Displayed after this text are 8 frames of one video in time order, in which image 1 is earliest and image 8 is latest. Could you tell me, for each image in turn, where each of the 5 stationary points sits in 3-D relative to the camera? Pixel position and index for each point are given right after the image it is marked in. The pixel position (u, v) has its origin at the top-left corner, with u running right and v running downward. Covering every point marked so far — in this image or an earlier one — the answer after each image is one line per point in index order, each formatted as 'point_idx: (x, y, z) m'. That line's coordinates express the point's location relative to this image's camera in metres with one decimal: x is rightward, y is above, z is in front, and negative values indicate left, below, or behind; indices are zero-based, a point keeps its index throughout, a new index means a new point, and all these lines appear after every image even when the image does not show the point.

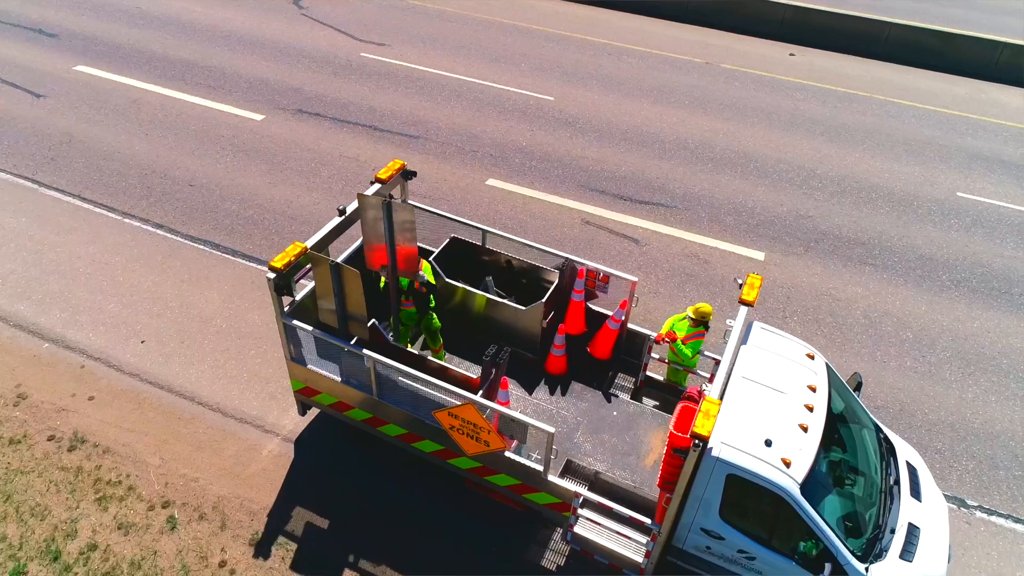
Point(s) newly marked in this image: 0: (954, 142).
0: (+7.2, +2.4, +11.6) m
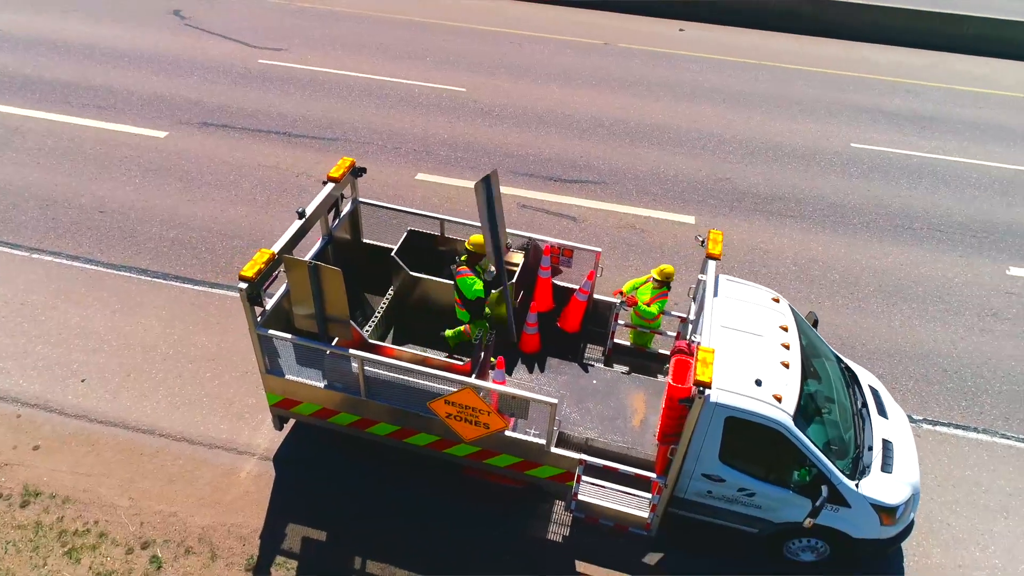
0: (+5.8, +3.3, +12.5) m
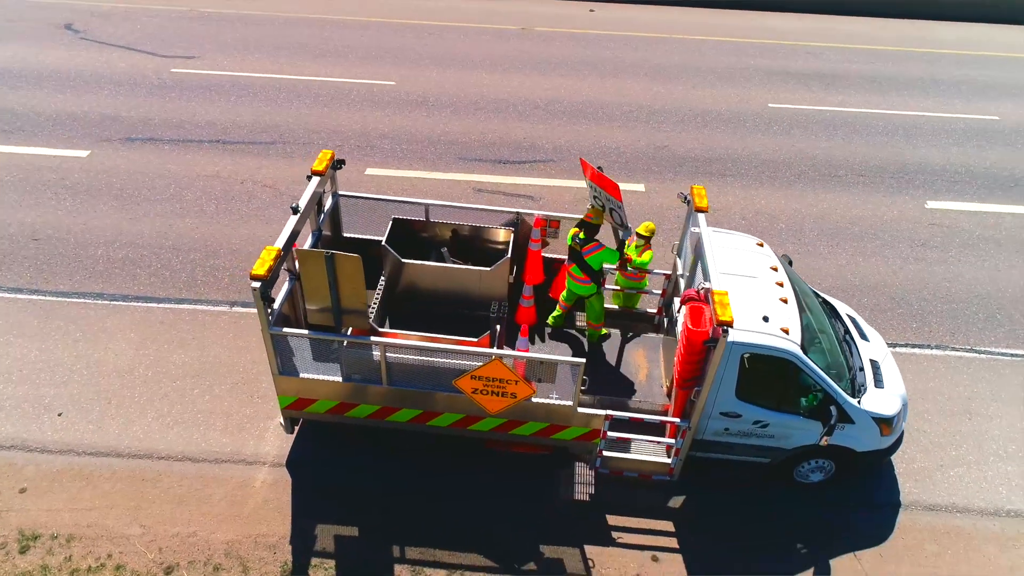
0: (+4.4, +4.2, +13.3) m
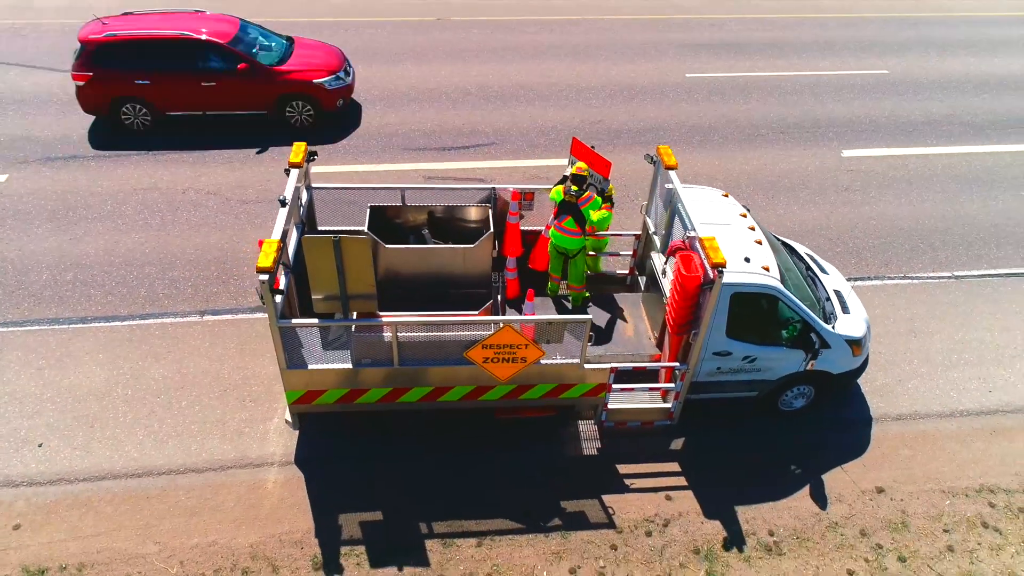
0: (+2.9, +4.9, +13.9) m
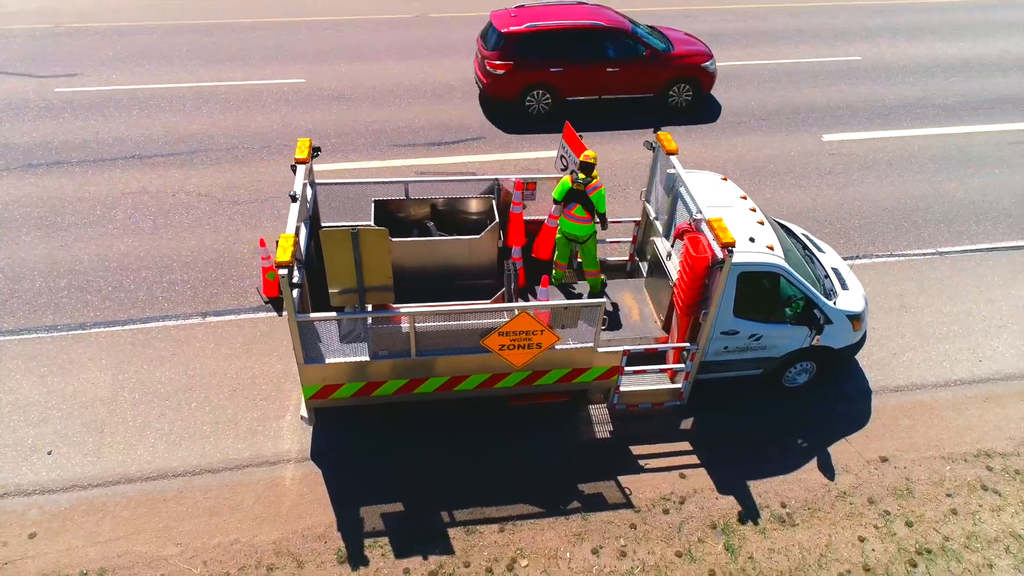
0: (+2.5, +5.1, +14.1) m
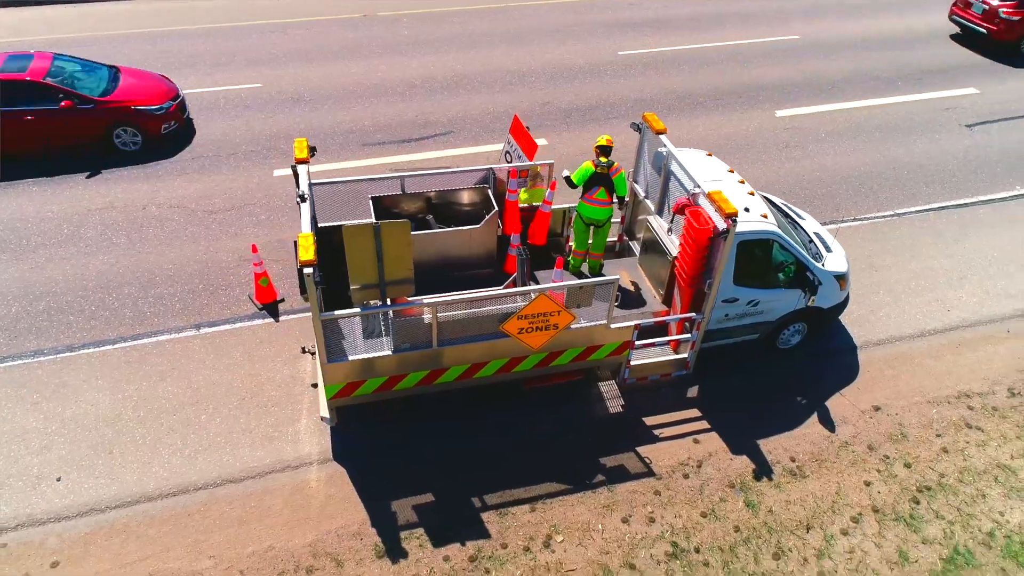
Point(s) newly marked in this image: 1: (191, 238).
0: (+1.5, +5.4, +14.3) m
1: (-3.7, +0.6, +8.2) m
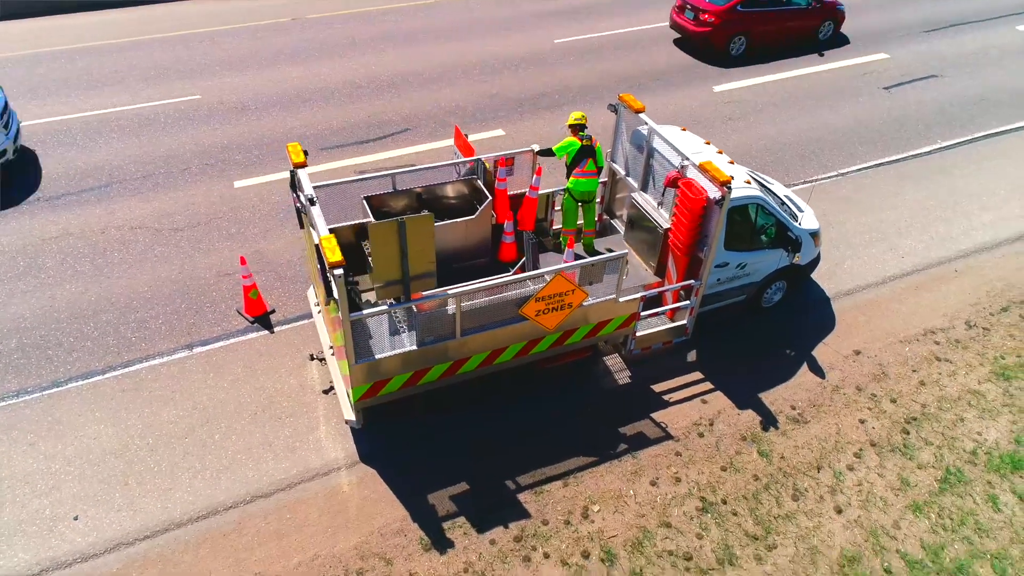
0: (0.0, +5.6, +14.5) m
1: (-3.9, +0.3, +7.9) m
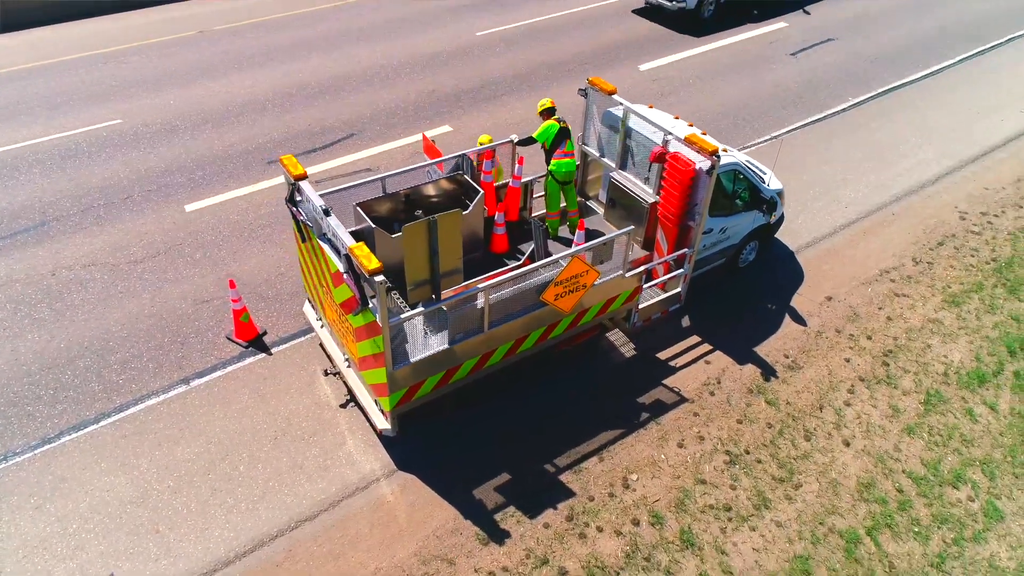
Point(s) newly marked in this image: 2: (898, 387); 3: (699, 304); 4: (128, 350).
0: (-1.7, +5.7, +14.4) m
1: (-4.0, -0.1, +7.4) m
2: (+3.7, -1.0, +6.9) m
3: (+2.0, -0.2, +7.7) m
4: (-3.7, -0.6, +6.8) m
